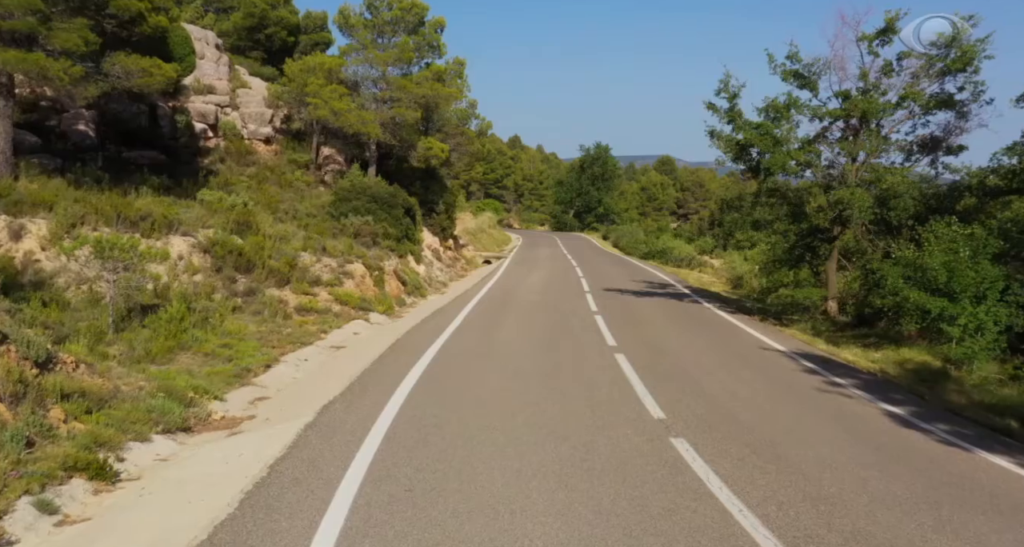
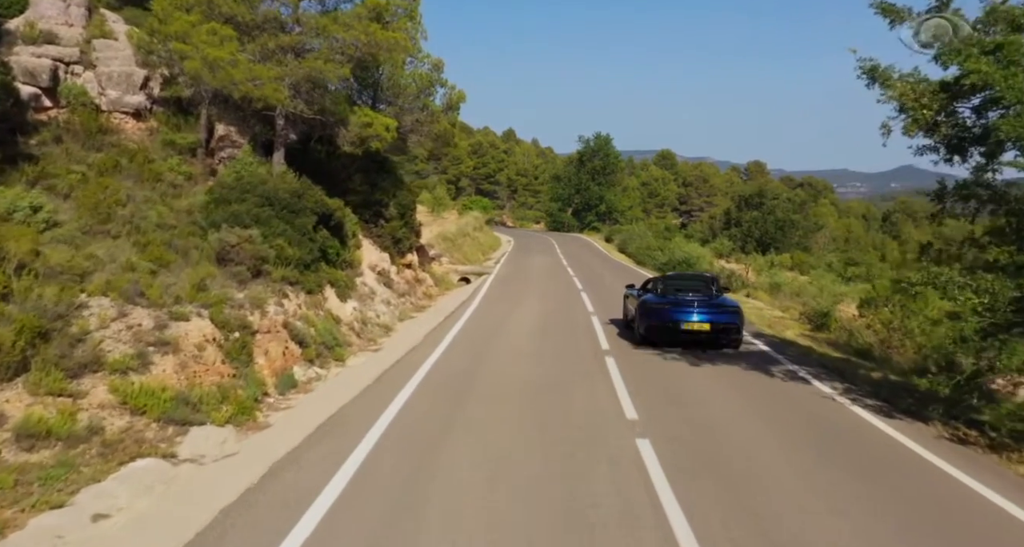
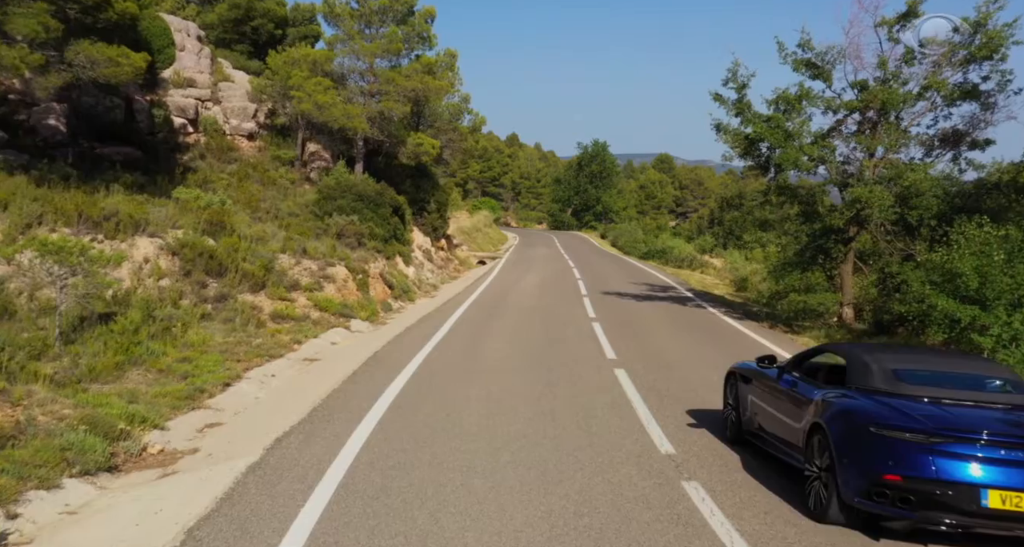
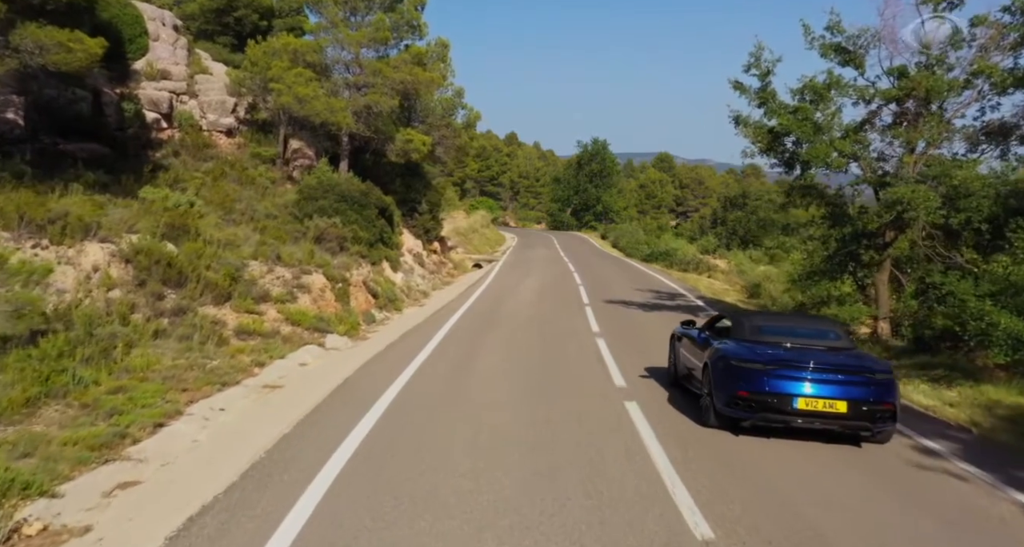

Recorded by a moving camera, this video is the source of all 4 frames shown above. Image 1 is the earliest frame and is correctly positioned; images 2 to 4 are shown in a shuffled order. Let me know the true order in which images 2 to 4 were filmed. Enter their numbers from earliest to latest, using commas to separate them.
3, 4, 2
